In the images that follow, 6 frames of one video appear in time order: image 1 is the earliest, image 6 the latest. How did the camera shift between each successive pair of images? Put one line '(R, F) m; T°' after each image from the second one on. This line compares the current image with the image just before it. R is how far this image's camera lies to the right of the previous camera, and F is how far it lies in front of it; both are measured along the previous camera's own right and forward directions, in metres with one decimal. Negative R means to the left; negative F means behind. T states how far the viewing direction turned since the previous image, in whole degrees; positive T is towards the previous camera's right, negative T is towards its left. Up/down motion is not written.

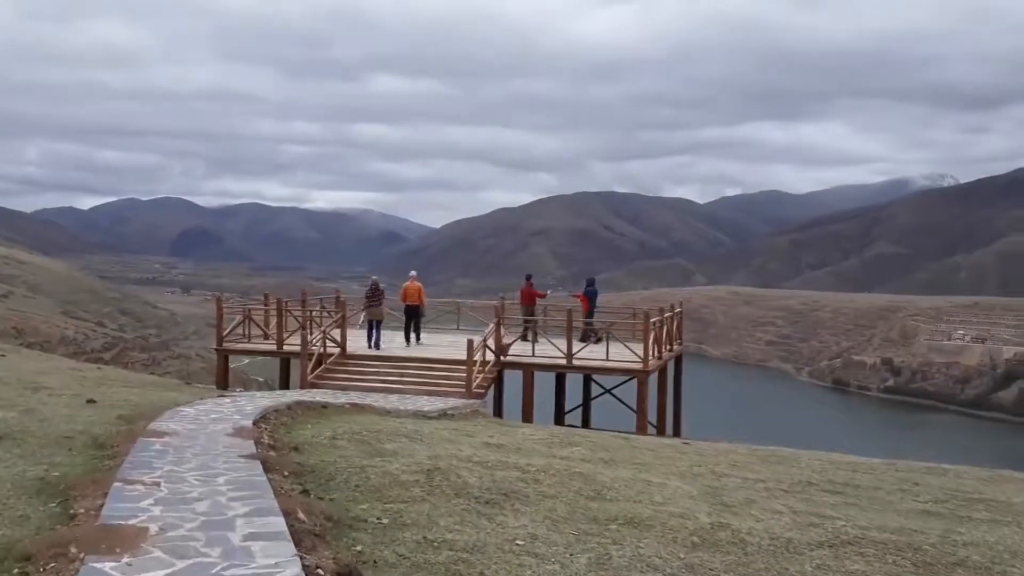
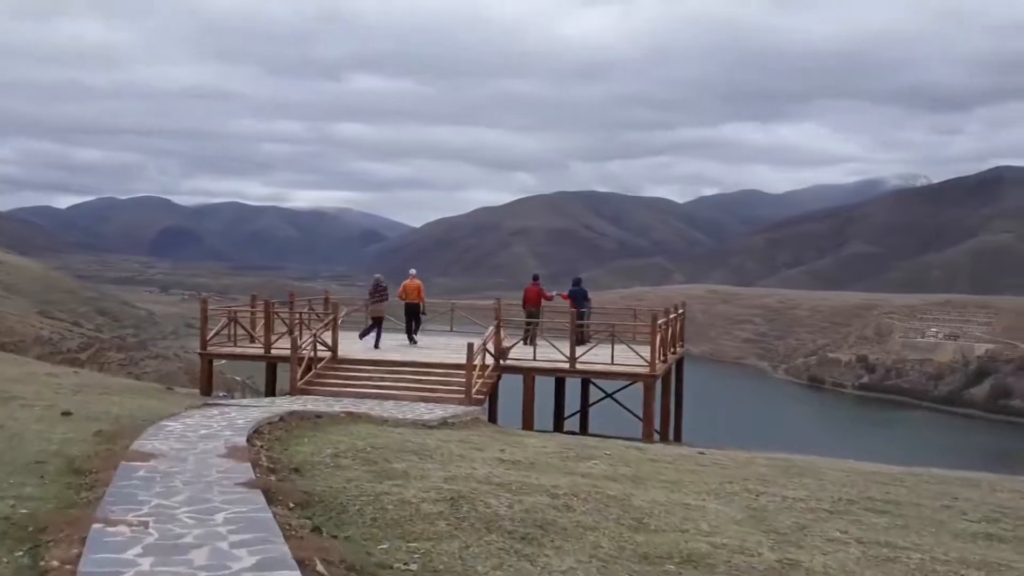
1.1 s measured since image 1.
(-0.4, +0.9) m; +1°
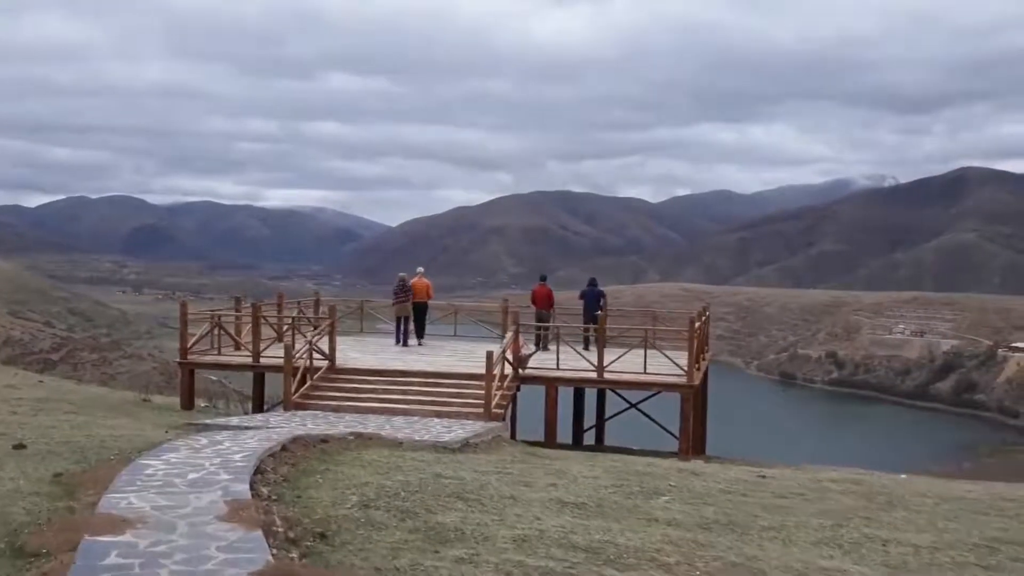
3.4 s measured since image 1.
(-0.7, +1.9) m; +1°
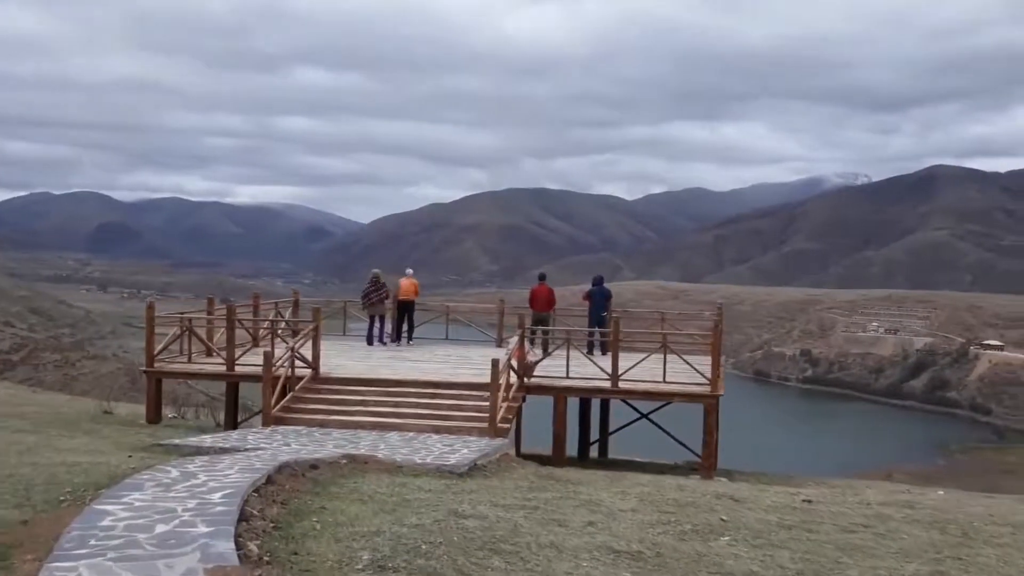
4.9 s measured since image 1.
(-0.5, +1.4) m; +2°
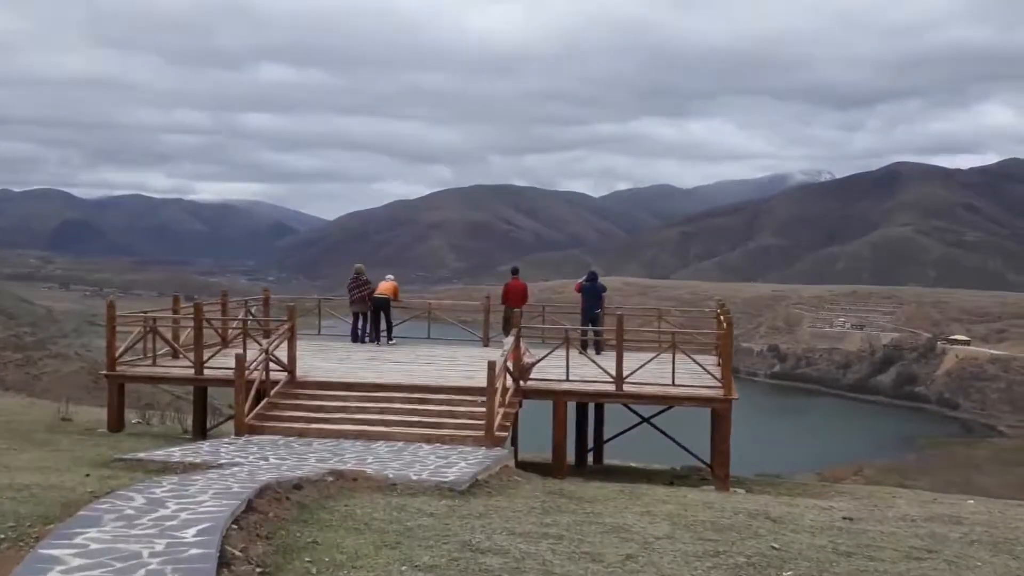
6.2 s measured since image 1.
(-0.4, +1.1) m; +2°
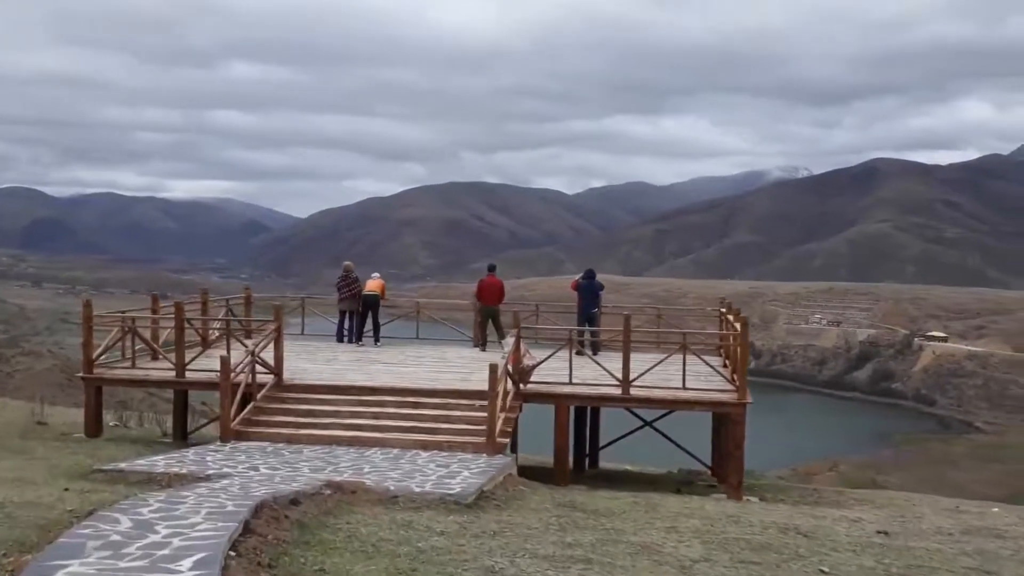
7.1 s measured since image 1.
(-0.3, +0.6) m; +1°
